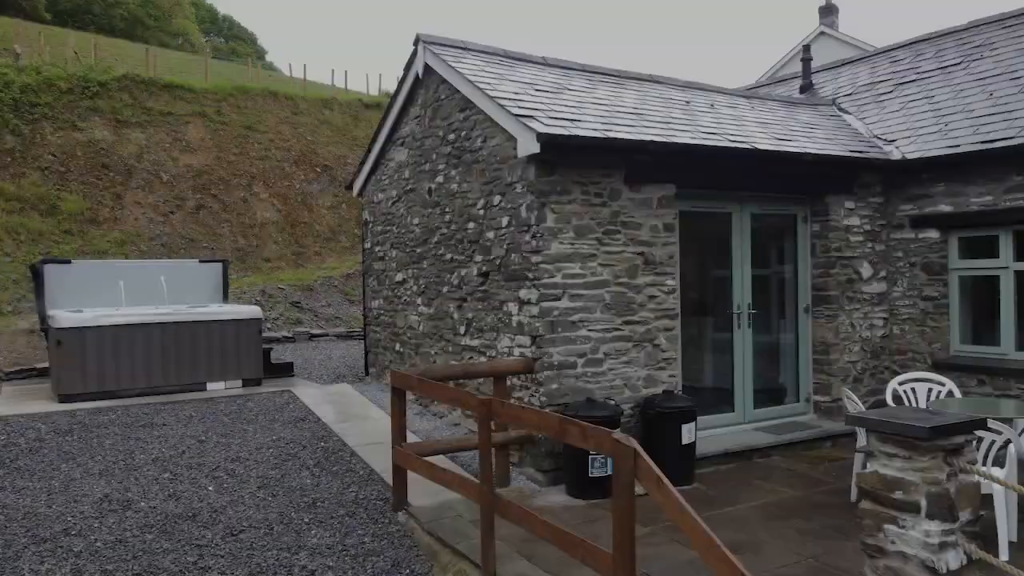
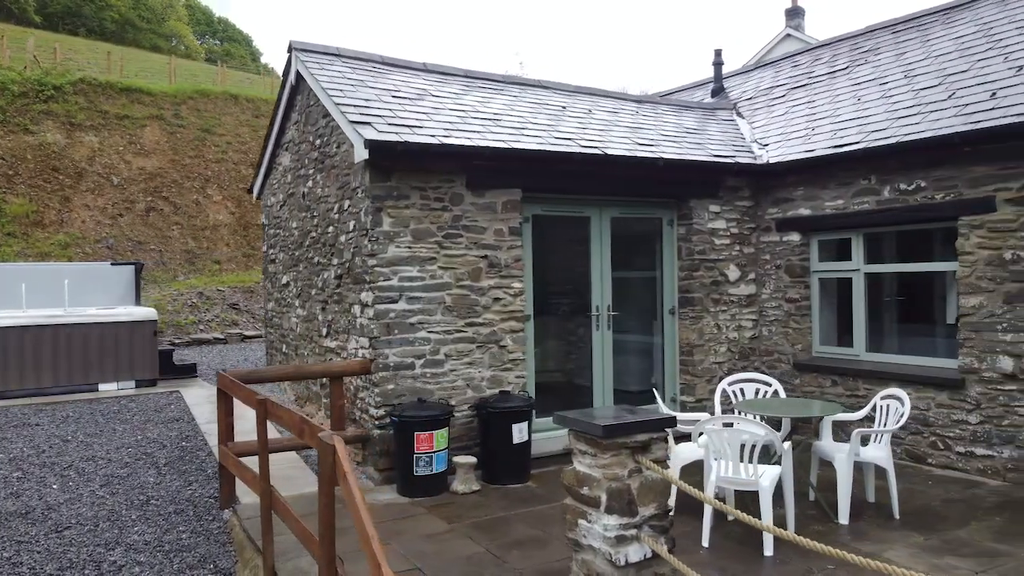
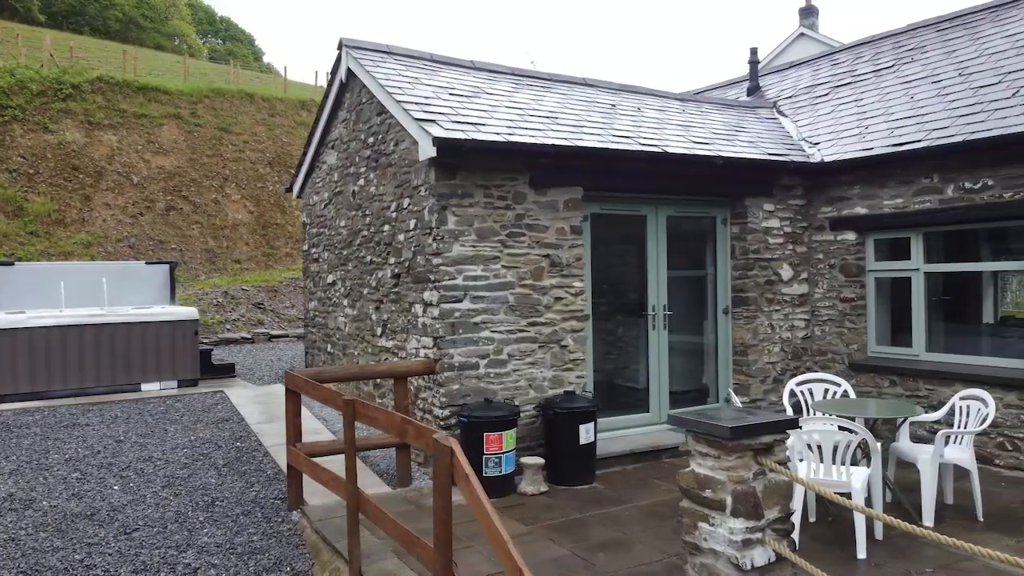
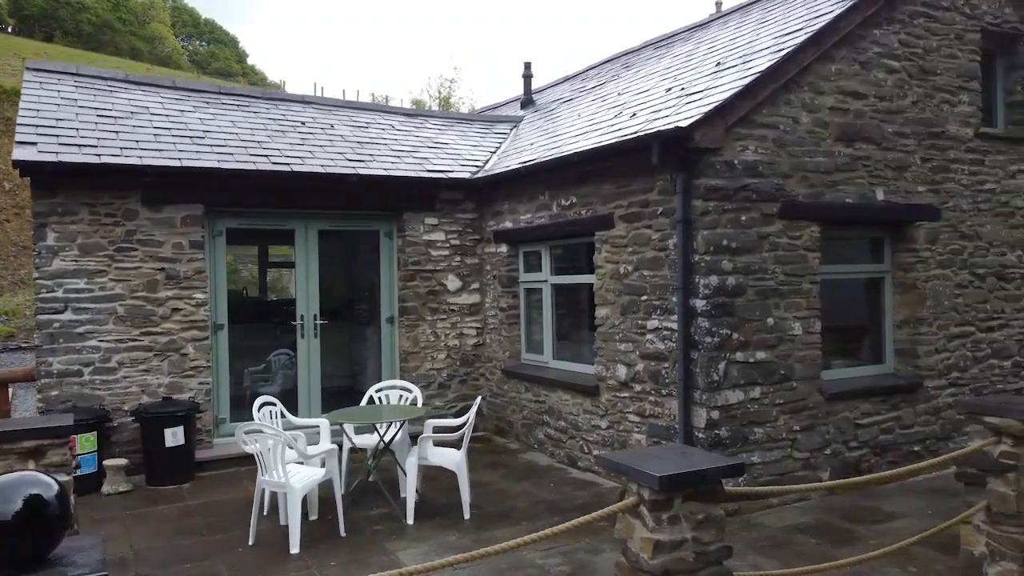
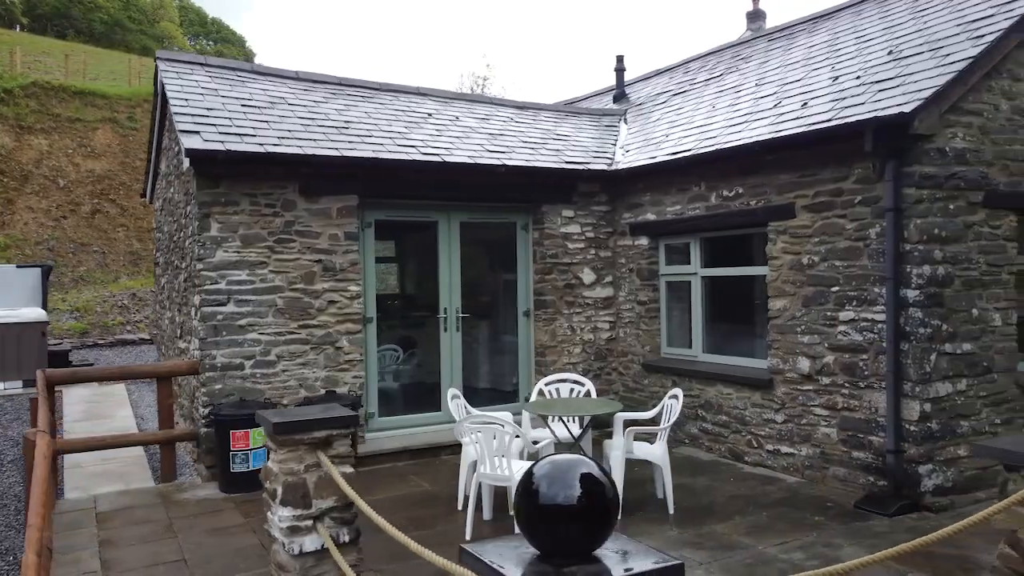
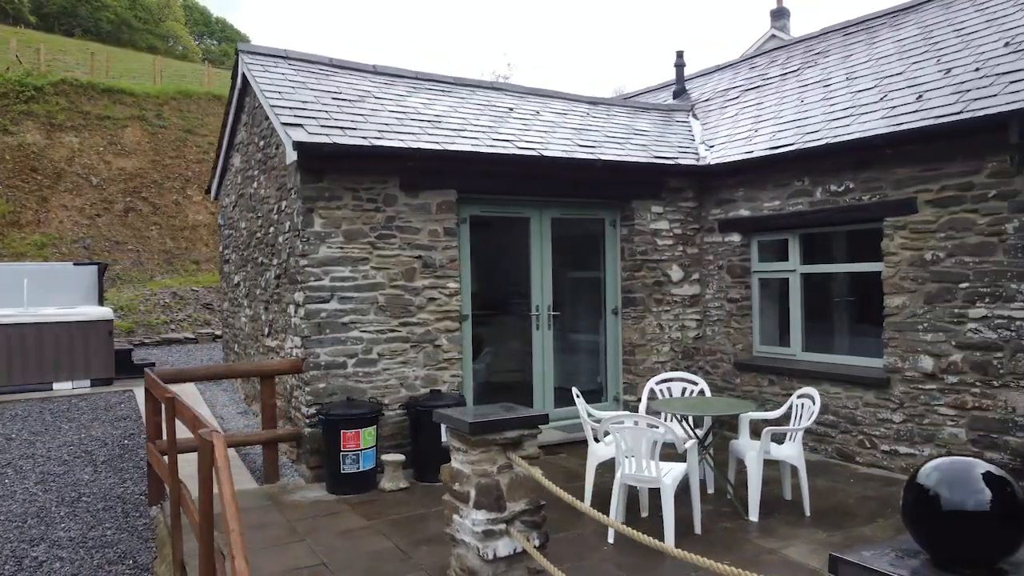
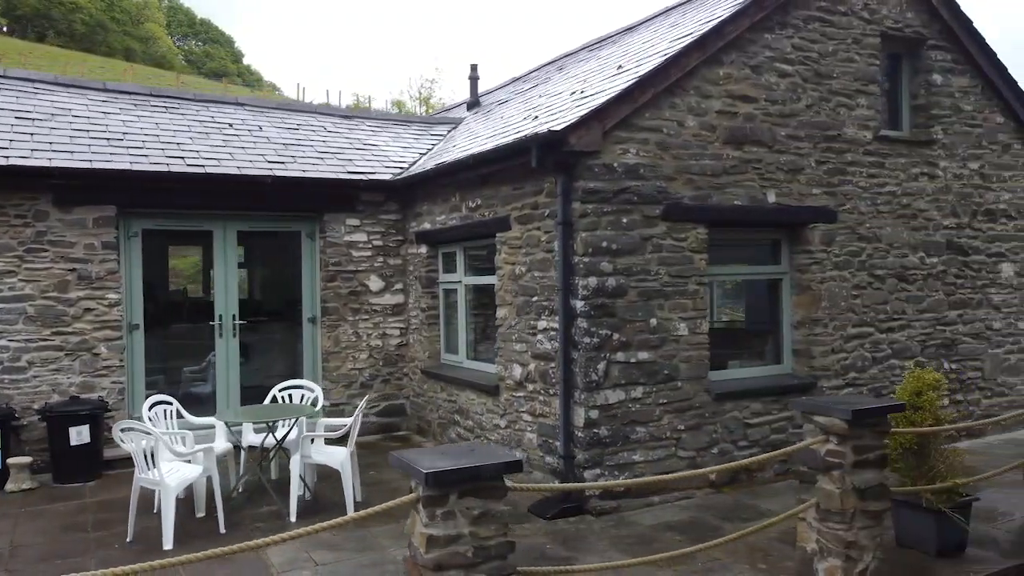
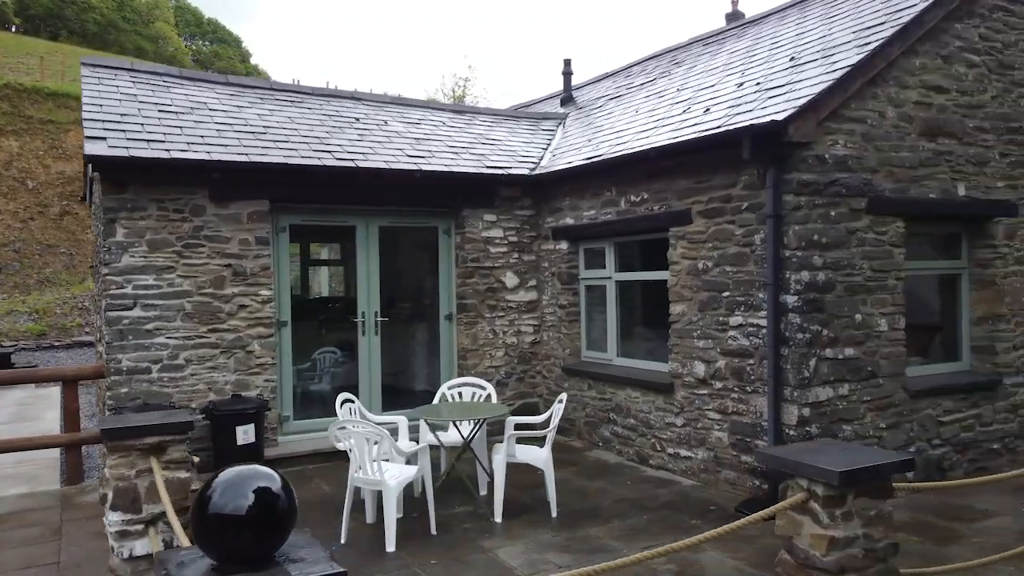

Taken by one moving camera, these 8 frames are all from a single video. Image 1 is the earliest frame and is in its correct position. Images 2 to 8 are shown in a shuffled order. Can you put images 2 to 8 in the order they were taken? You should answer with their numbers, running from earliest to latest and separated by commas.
3, 2, 6, 5, 8, 4, 7
